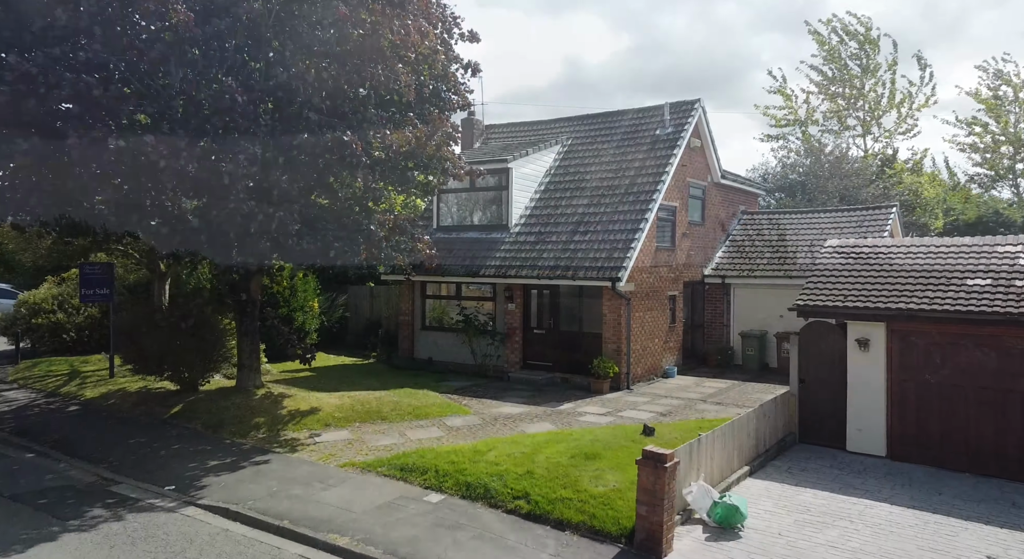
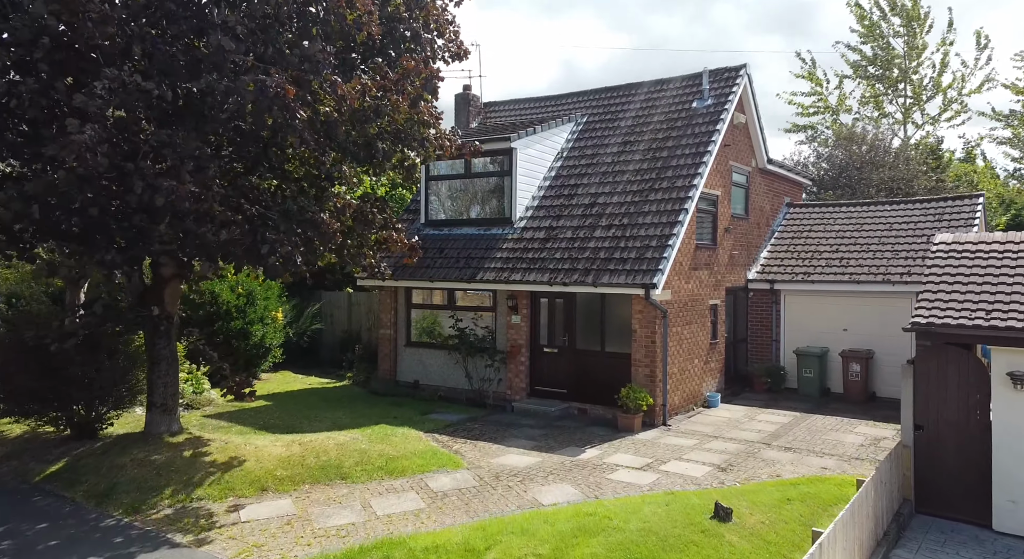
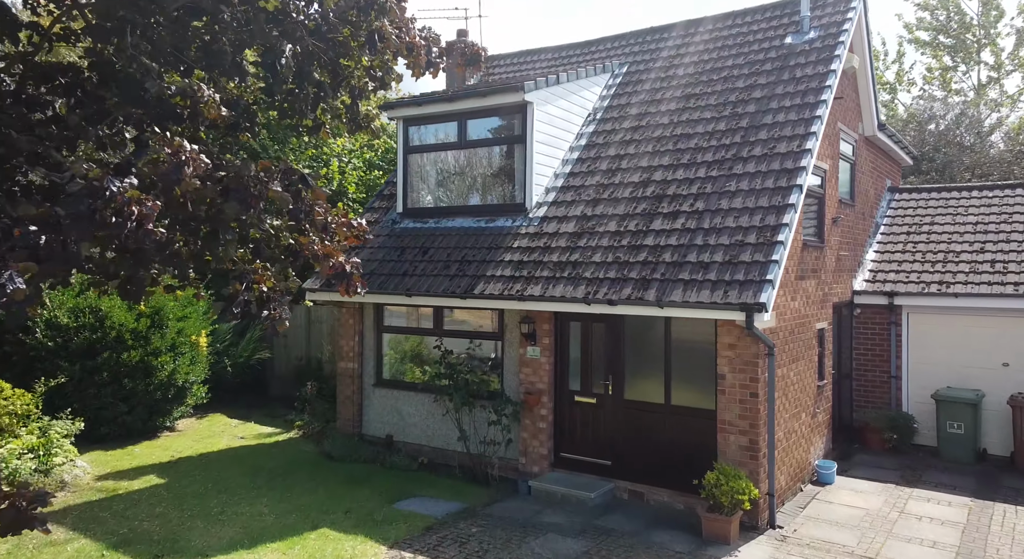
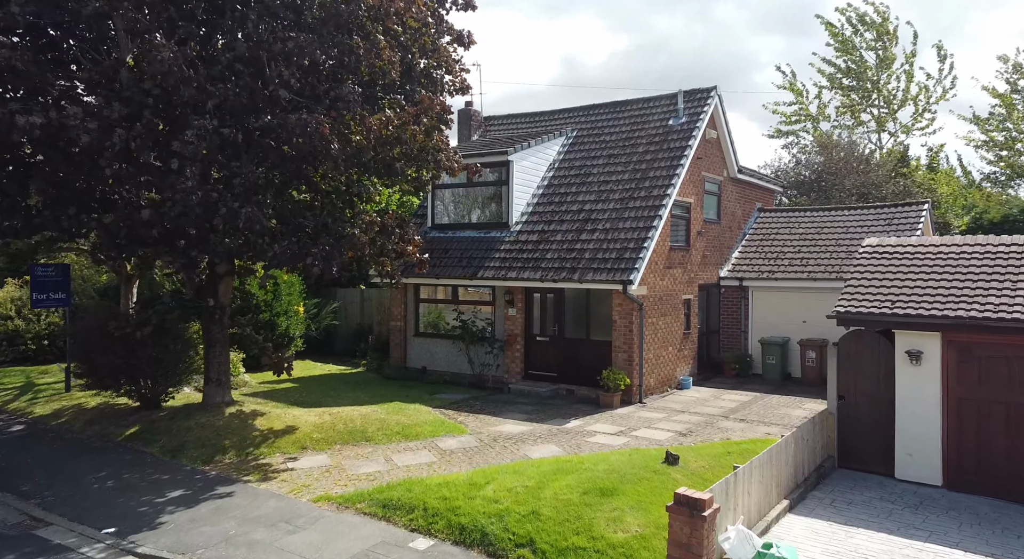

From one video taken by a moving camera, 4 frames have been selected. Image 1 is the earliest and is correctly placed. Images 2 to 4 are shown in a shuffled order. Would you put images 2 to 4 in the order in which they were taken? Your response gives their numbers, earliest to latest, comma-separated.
4, 2, 3
